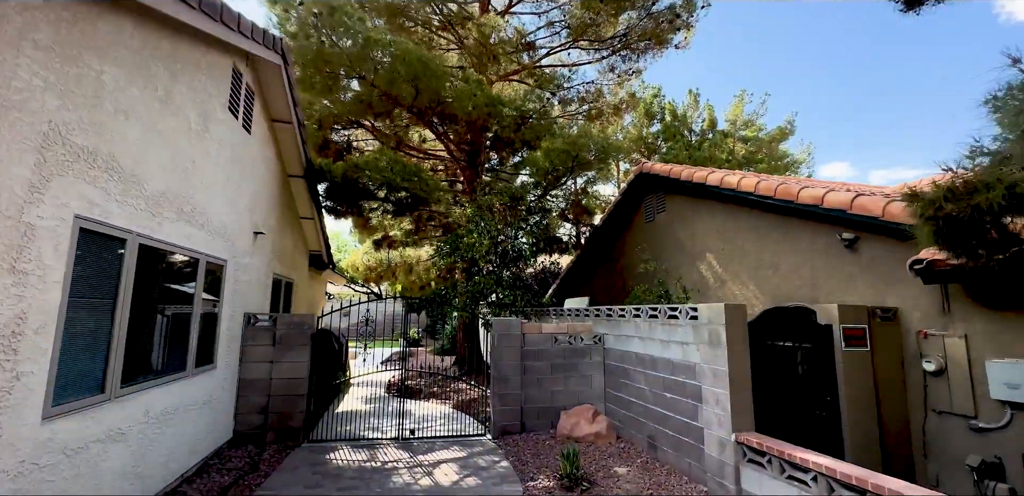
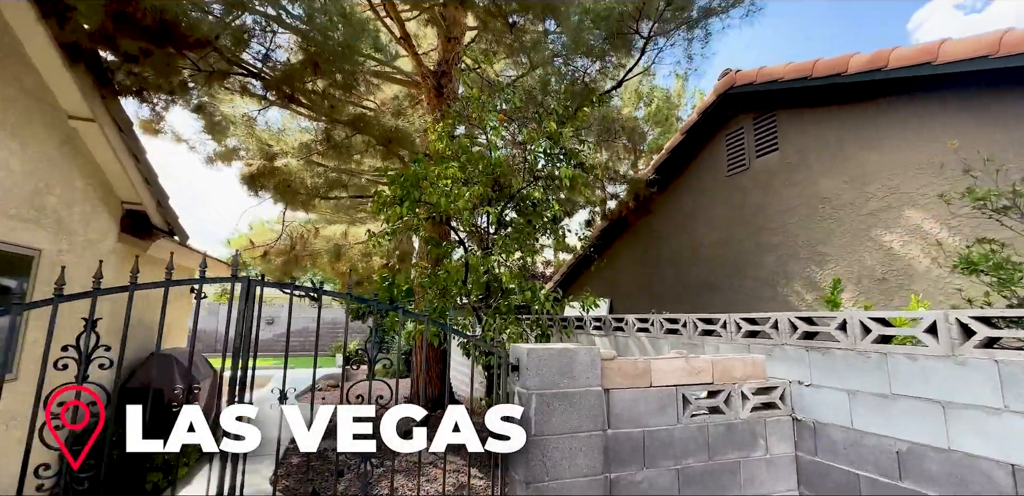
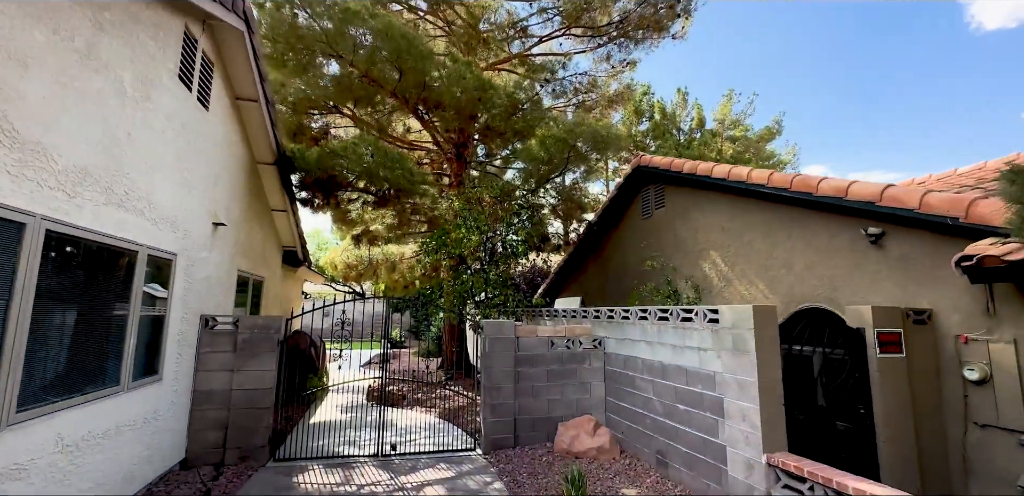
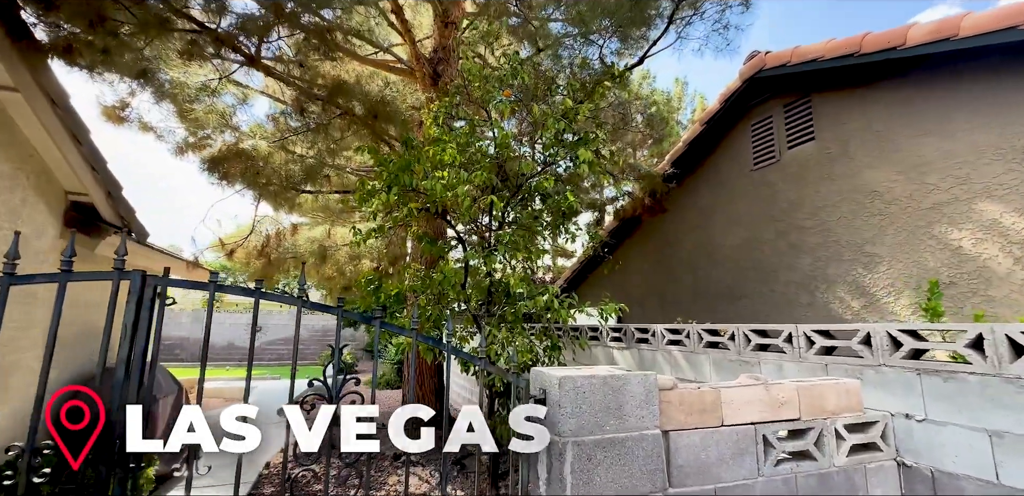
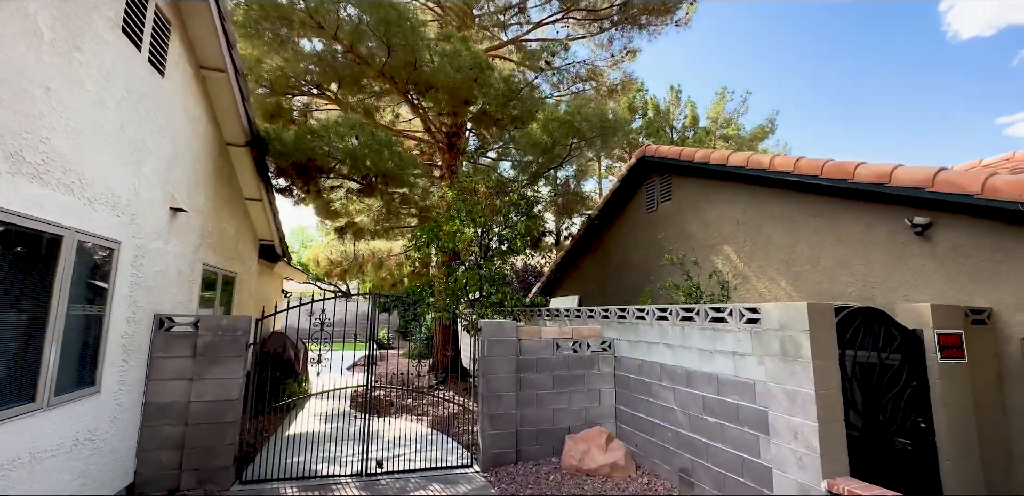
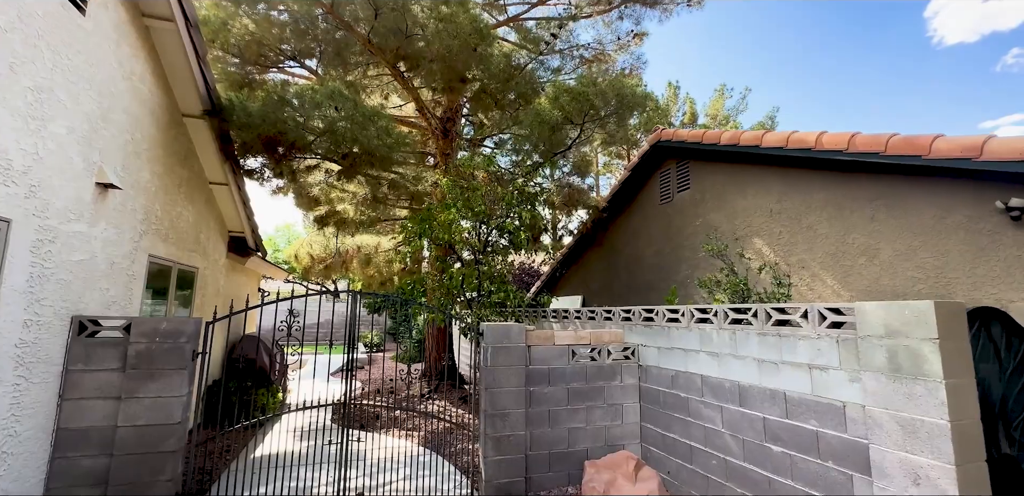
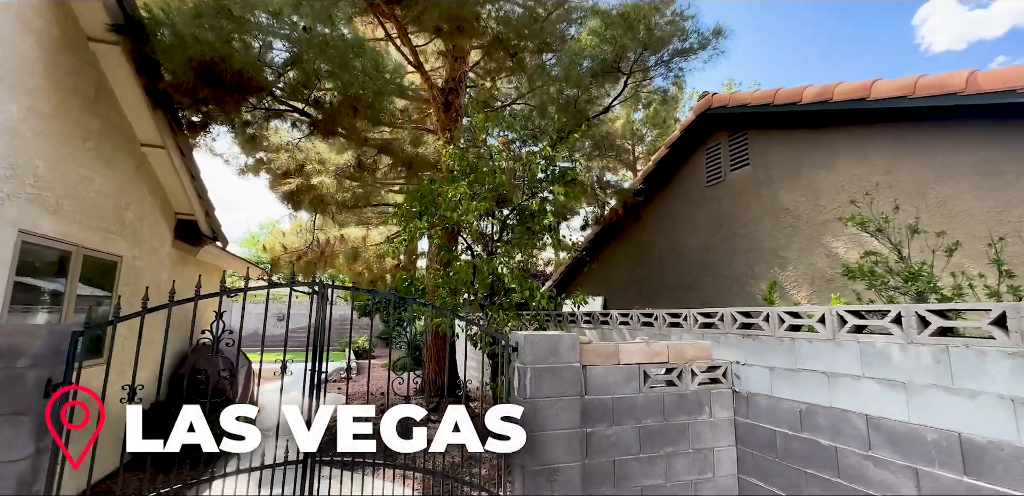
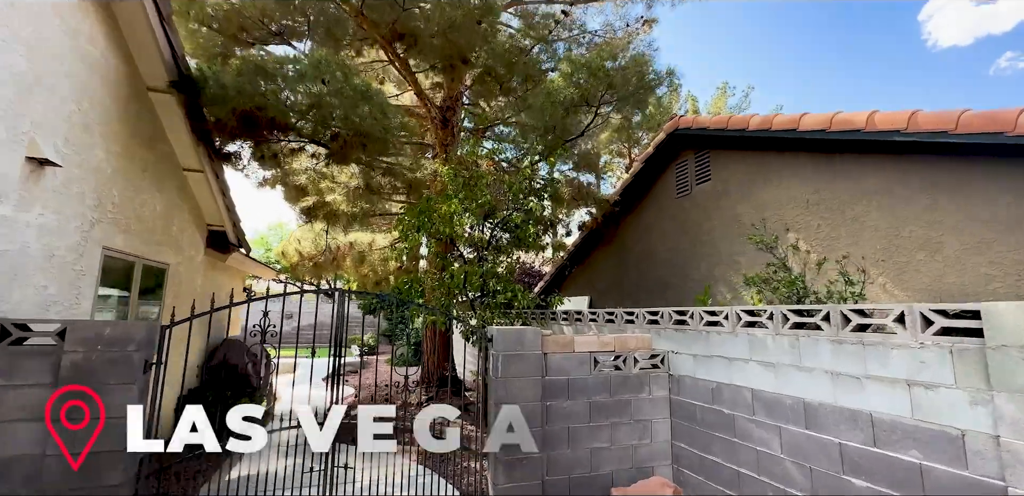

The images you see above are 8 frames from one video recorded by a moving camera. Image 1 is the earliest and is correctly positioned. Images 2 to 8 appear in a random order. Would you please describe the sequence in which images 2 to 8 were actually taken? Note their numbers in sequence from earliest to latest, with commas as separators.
3, 5, 6, 8, 7, 2, 4
